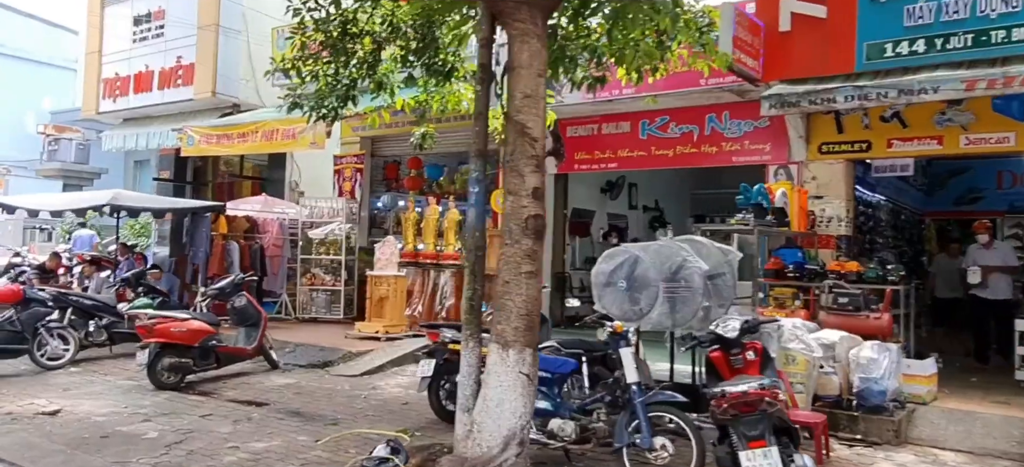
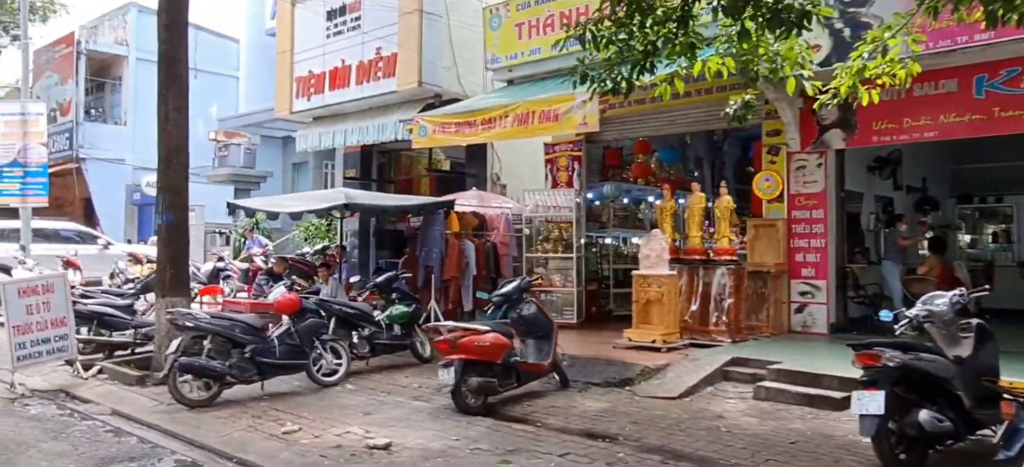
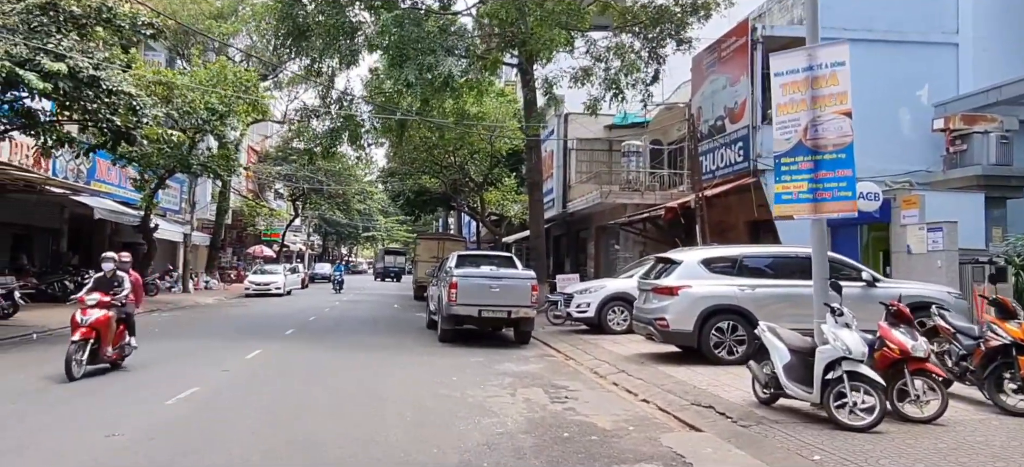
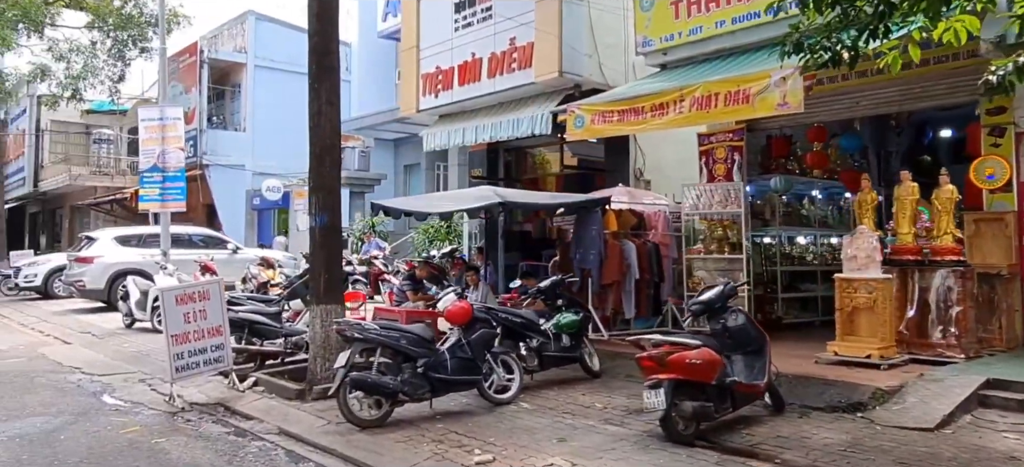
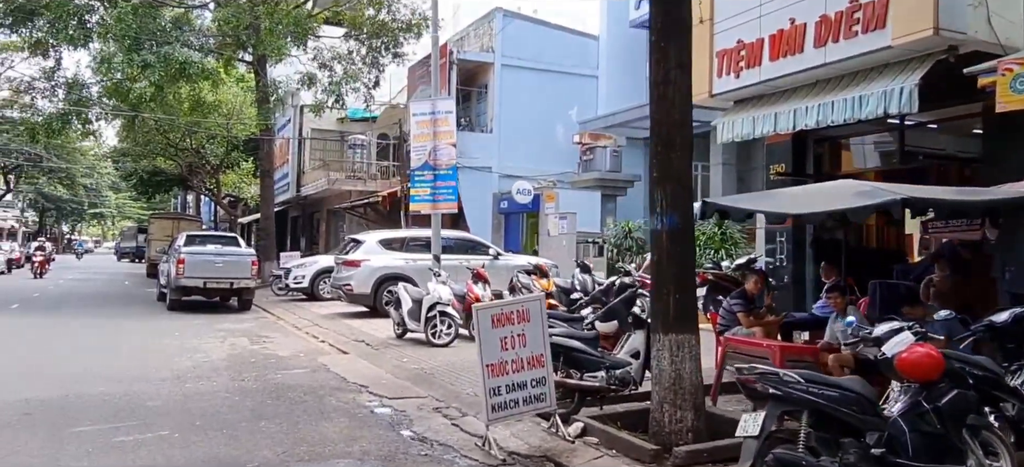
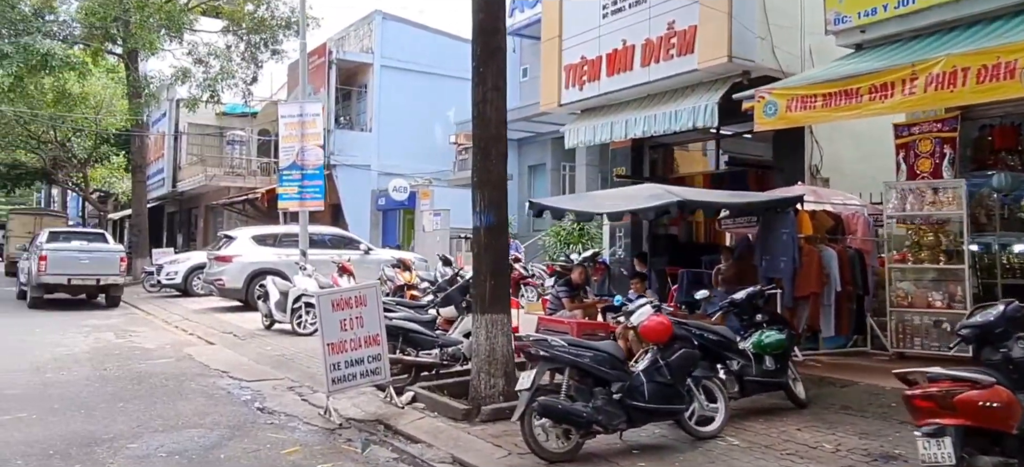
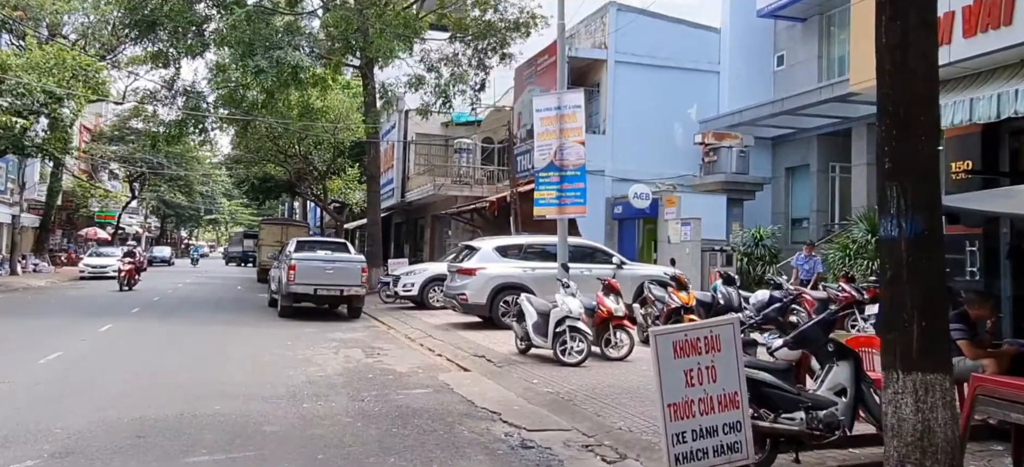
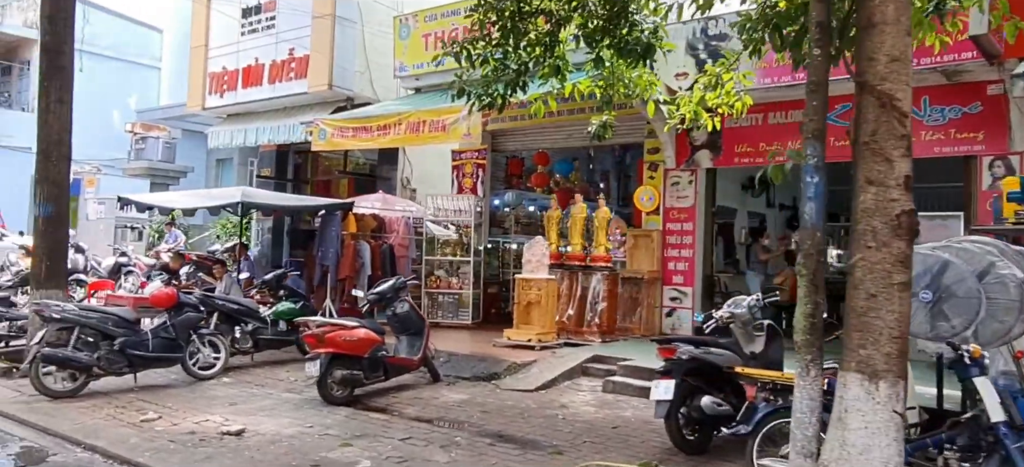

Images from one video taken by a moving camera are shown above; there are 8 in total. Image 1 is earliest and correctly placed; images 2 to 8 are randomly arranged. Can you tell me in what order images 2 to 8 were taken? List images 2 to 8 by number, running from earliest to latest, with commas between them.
8, 2, 4, 6, 5, 7, 3
